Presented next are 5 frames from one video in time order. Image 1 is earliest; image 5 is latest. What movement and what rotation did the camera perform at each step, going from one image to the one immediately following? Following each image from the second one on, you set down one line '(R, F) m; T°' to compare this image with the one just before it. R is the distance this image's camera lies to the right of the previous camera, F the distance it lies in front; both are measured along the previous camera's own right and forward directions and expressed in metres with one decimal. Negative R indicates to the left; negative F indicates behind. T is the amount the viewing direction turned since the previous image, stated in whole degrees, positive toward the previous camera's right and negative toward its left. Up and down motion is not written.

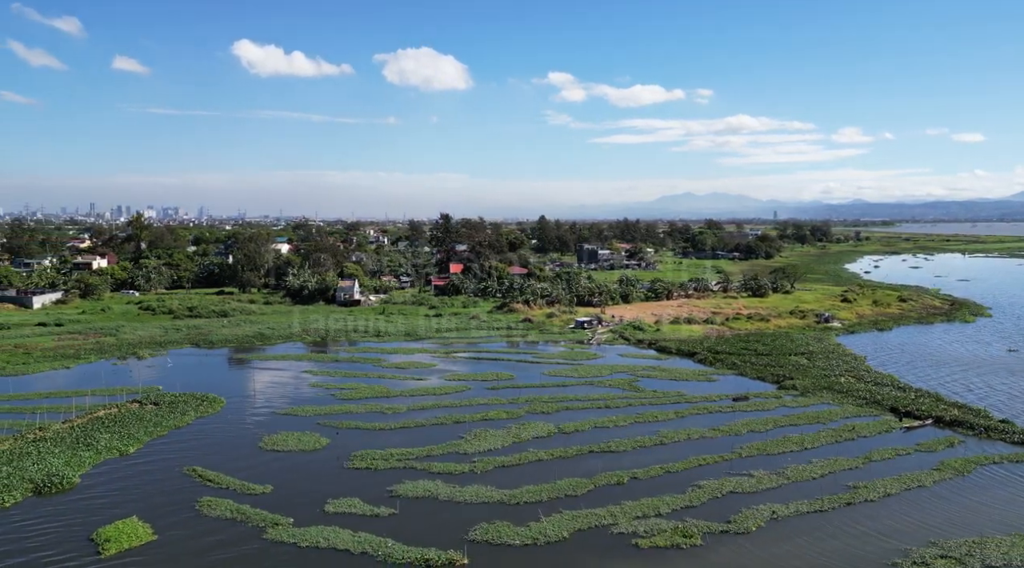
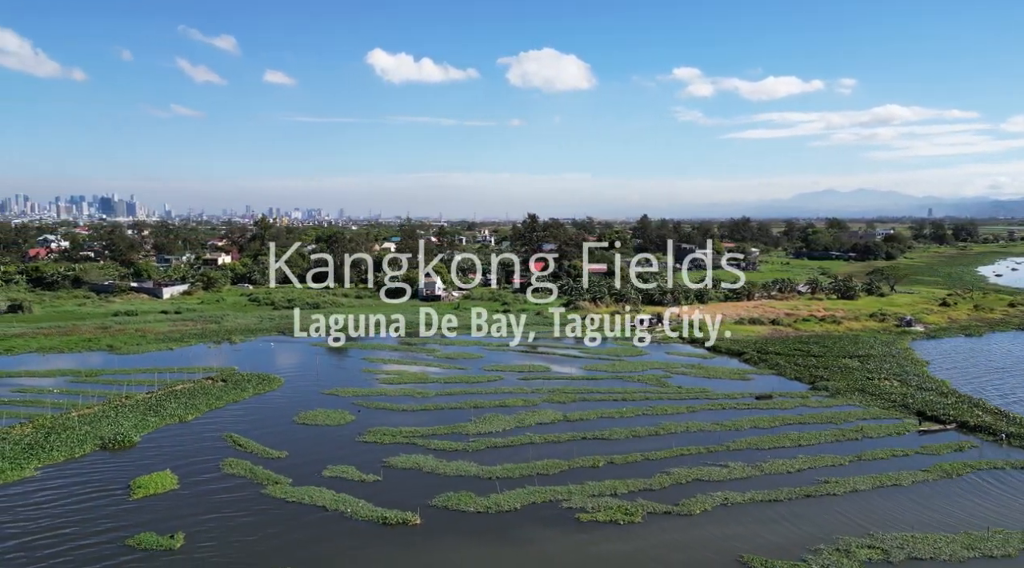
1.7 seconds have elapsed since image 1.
(+5.1, -1.9) m; -10°
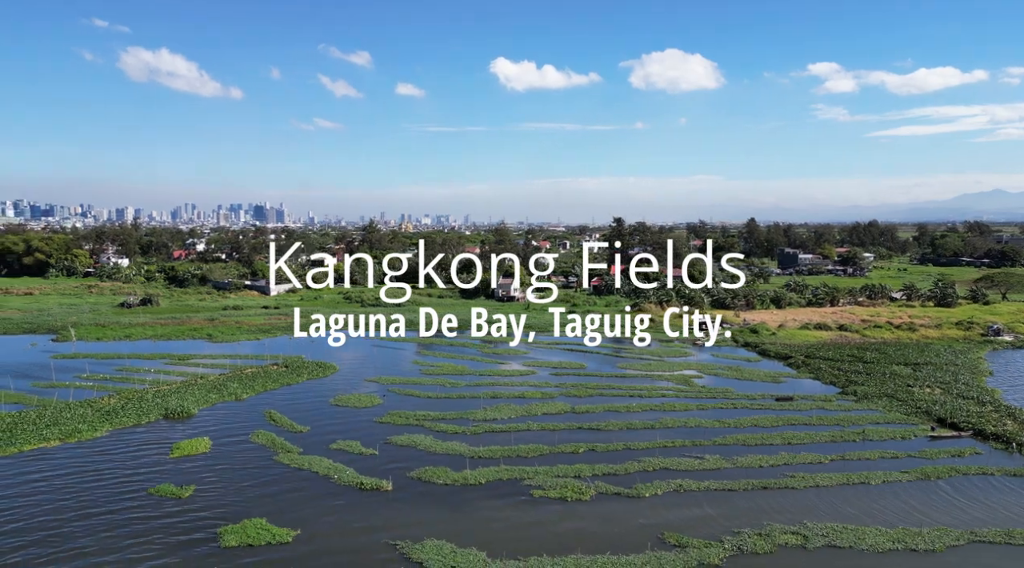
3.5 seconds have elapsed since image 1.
(+5.4, -1.9) m; -10°
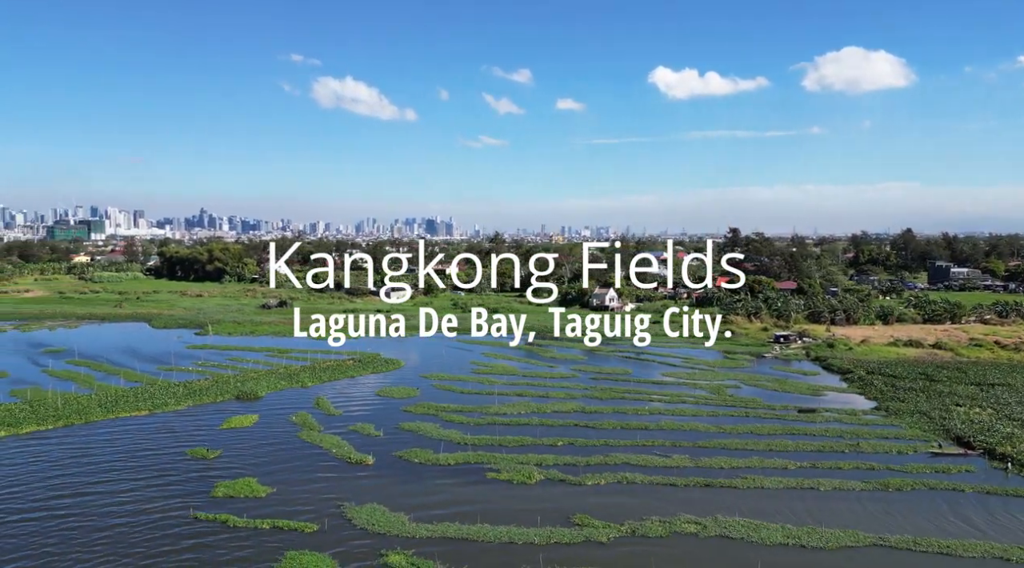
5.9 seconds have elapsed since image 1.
(+7.5, -2.0) m; -13°
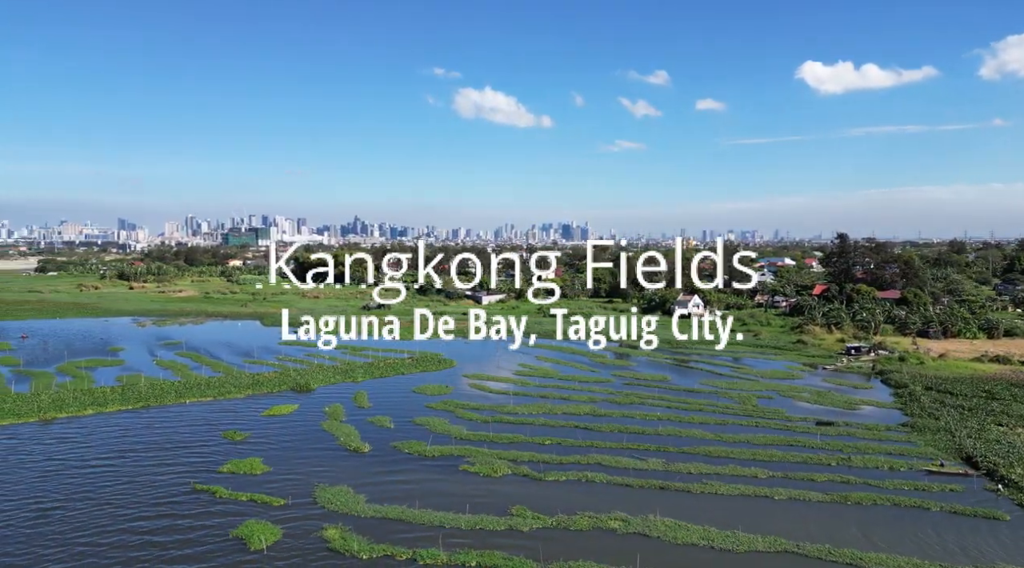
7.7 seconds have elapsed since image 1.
(+6.5, -1.1) m; -11°
